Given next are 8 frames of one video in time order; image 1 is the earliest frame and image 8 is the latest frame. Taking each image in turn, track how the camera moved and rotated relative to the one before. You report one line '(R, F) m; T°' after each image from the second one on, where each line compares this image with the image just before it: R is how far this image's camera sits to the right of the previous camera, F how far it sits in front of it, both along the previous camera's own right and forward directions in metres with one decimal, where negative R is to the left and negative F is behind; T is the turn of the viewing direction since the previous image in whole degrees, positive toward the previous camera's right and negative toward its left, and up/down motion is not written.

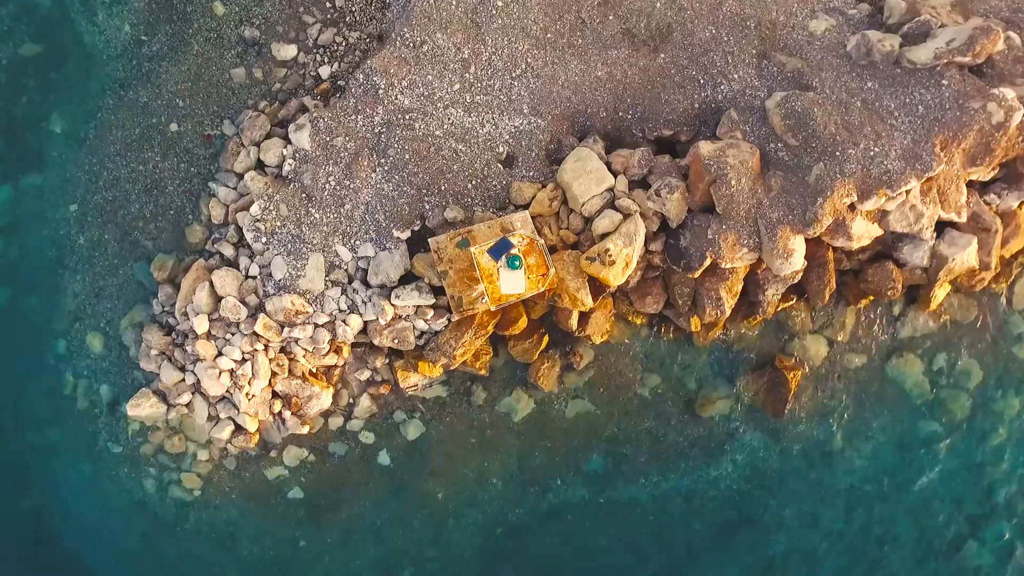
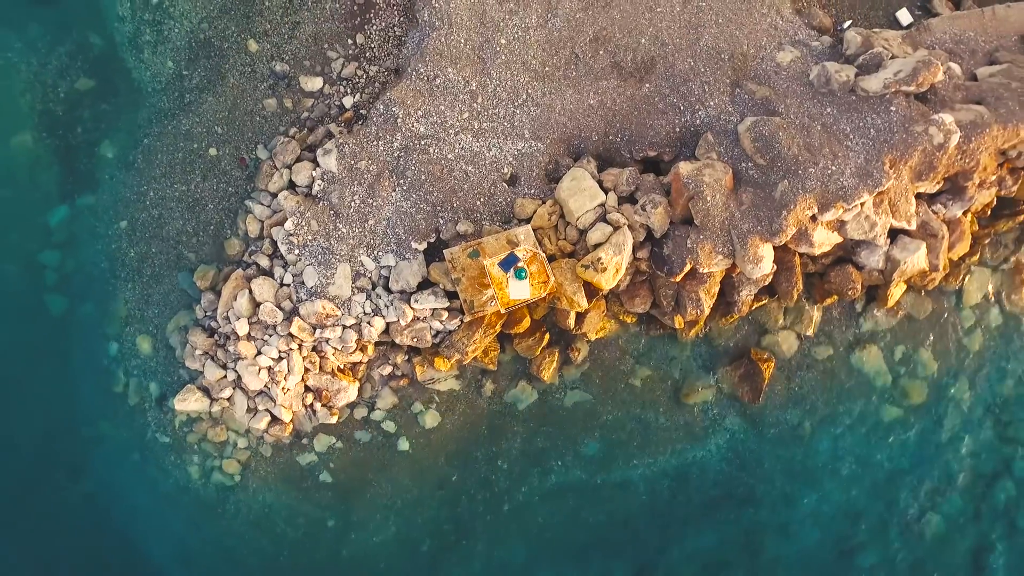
(-0.1, -0.9) m; 0°
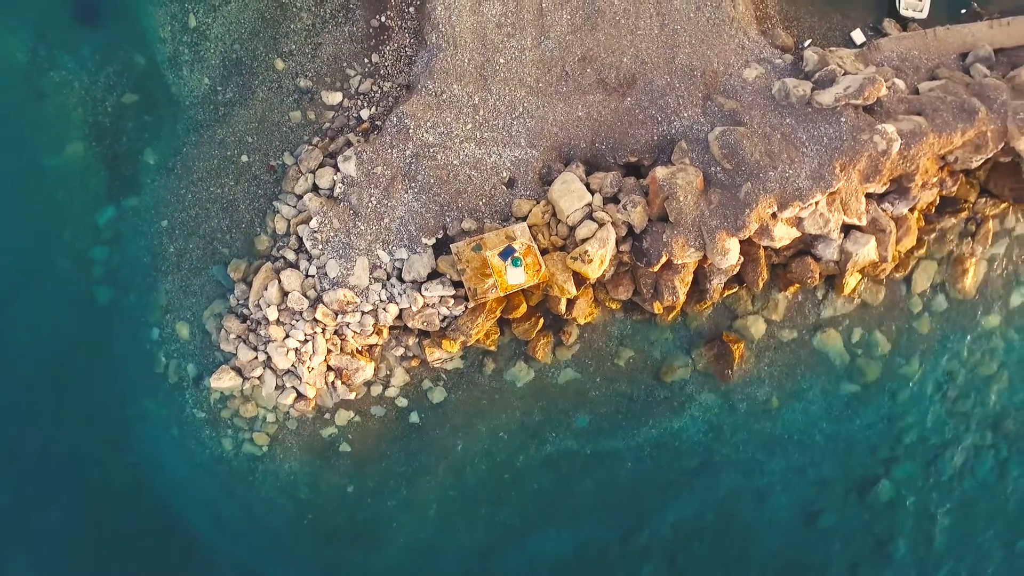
(0.0, -1.1) m; 0°
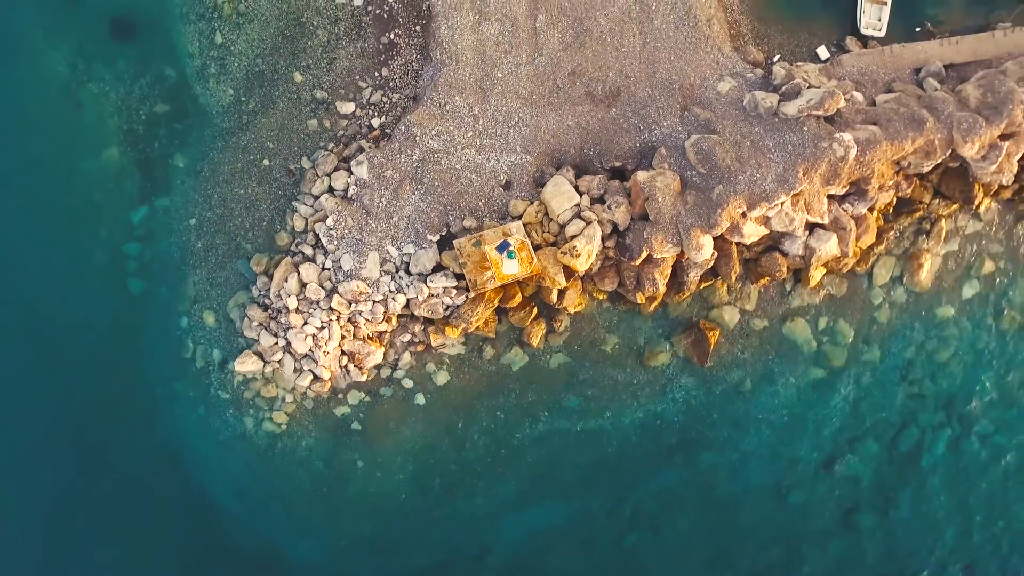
(+0.1, -1.0) m; 0°
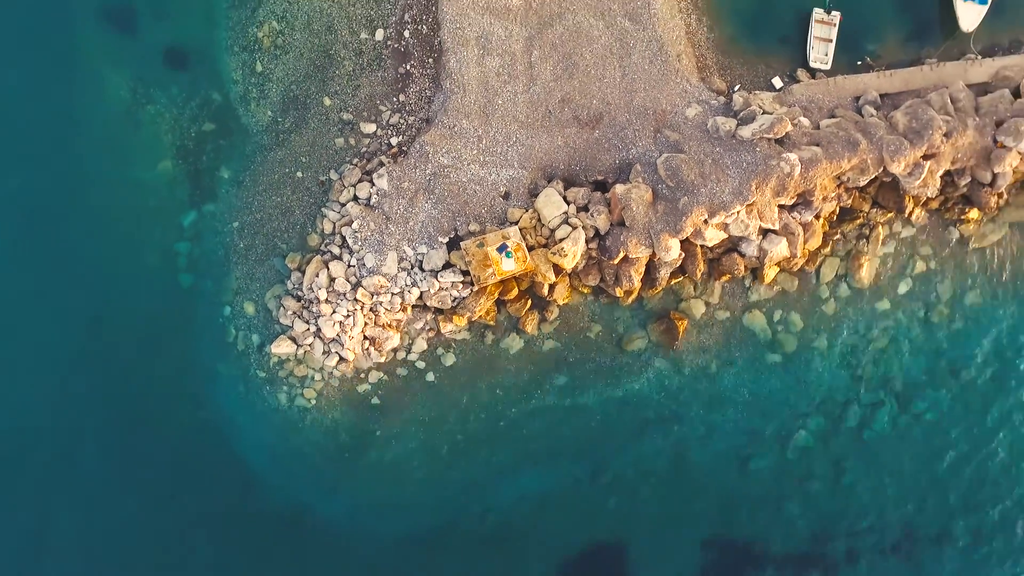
(0.0, -1.7) m; 0°
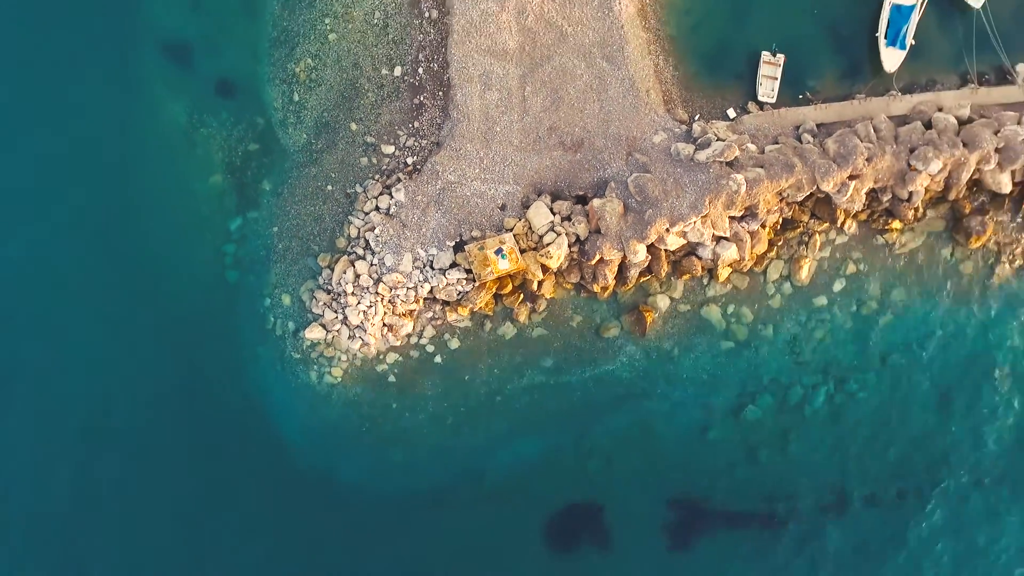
(+0.1, -2.3) m; 0°
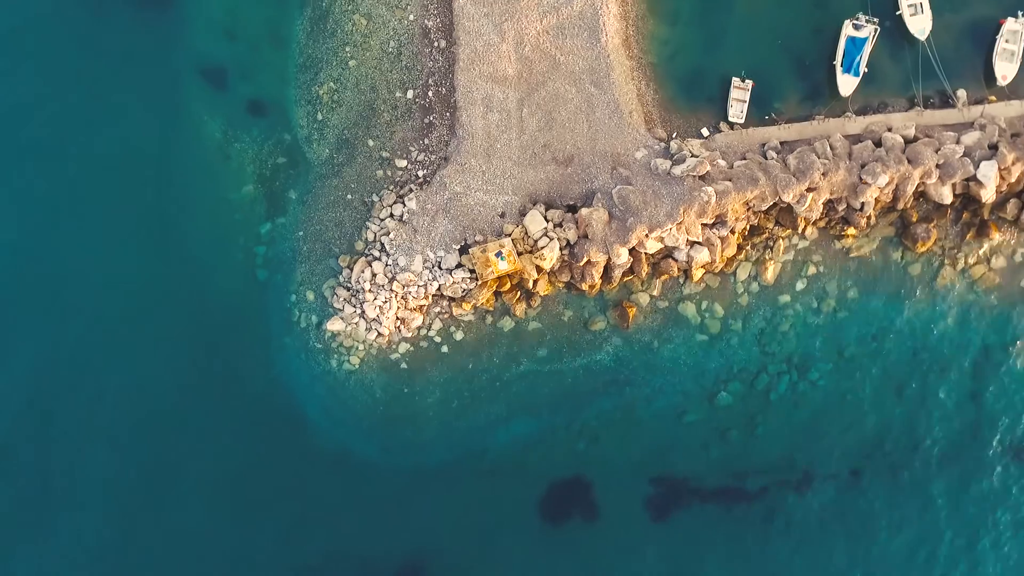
(+0.1, -1.9) m; 0°
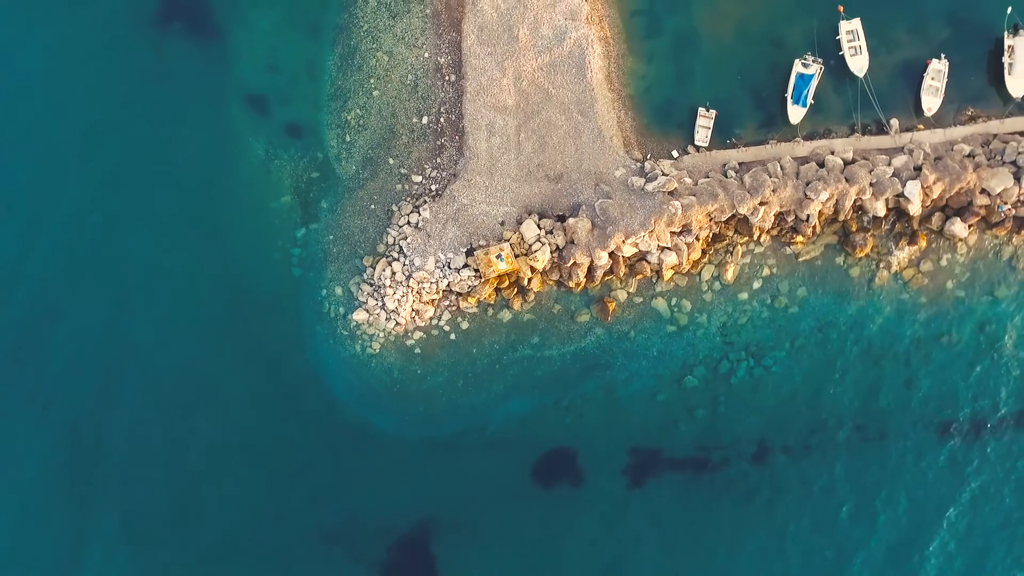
(+0.2, -2.9) m; 0°
